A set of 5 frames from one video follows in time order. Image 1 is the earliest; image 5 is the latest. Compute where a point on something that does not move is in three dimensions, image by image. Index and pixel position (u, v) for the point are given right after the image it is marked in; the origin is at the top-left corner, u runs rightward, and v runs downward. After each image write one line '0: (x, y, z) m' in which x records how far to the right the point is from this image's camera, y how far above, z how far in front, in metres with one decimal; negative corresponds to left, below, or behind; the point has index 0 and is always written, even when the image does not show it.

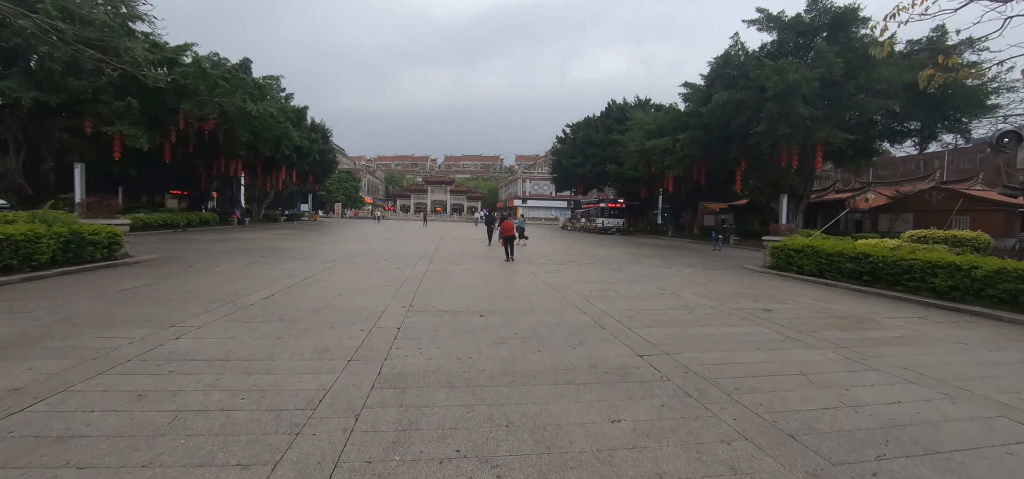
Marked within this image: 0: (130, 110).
0: (-16.6, +5.7, +17.8) m
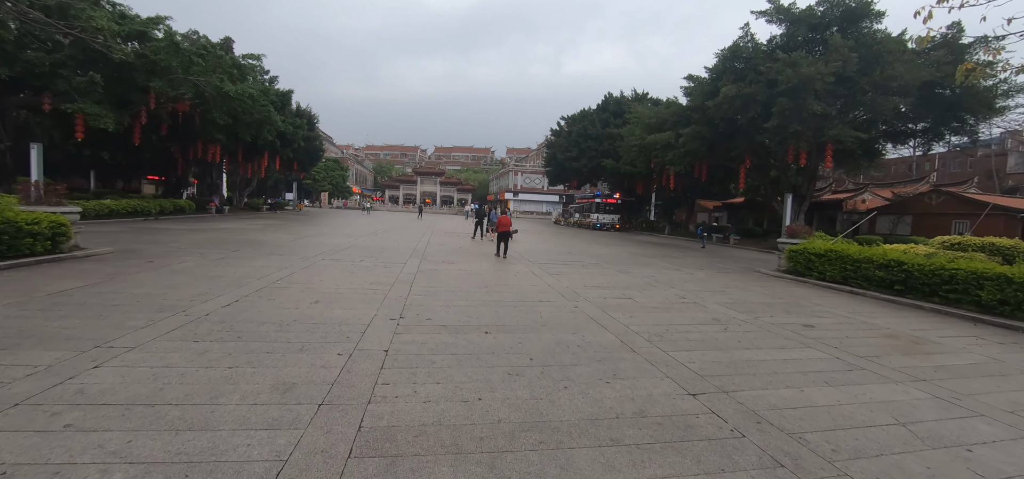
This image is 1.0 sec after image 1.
0: (-16.6, +6.1, +16.2) m
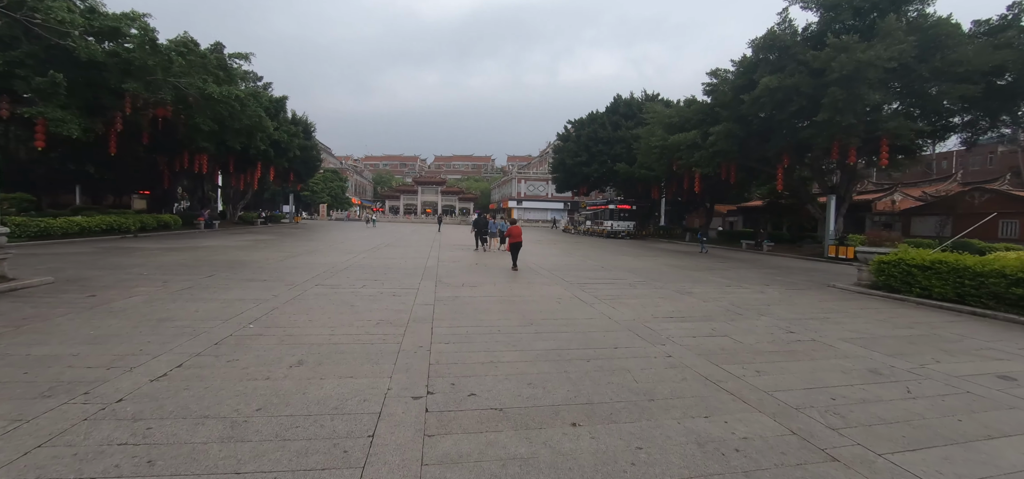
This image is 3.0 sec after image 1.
0: (-16.0, +5.3, +14.3) m
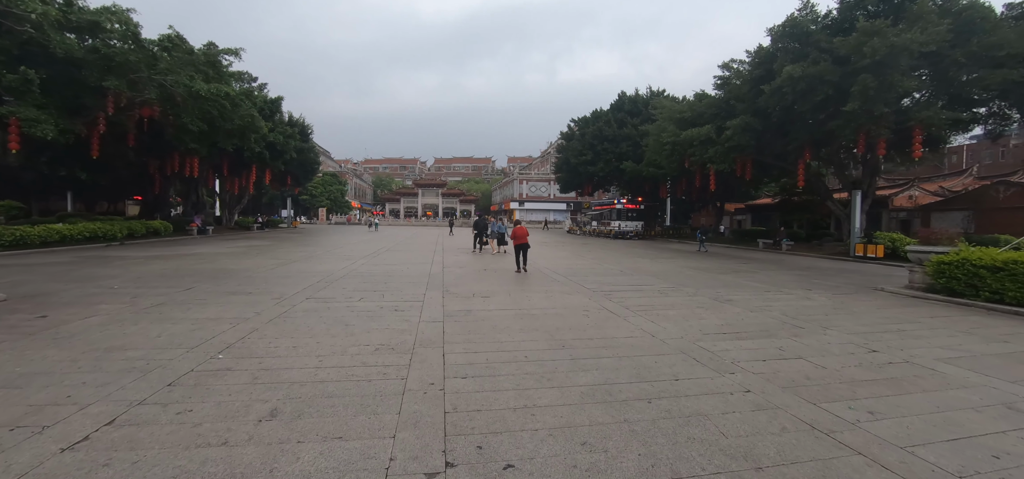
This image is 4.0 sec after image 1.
0: (-15.7, +5.0, +13.3) m
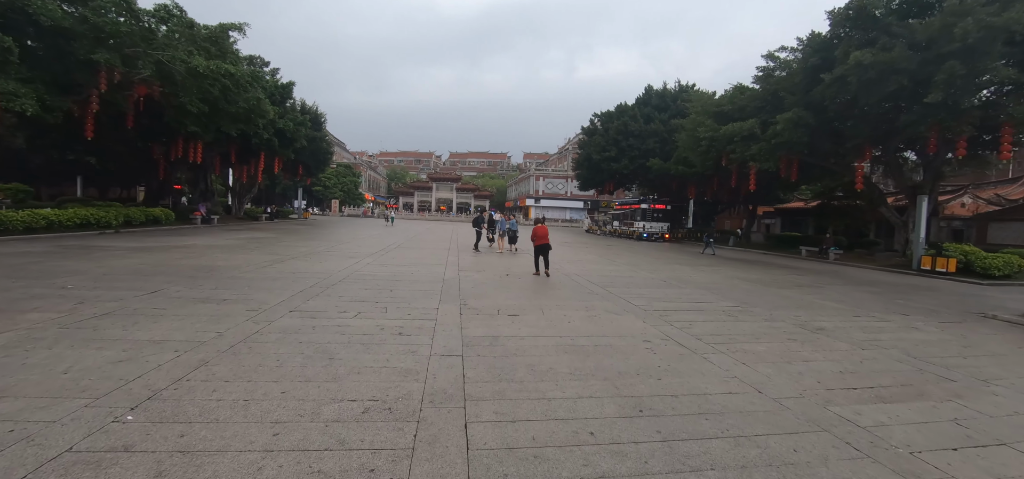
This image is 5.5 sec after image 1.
0: (-14.8, +5.4, +12.1) m
